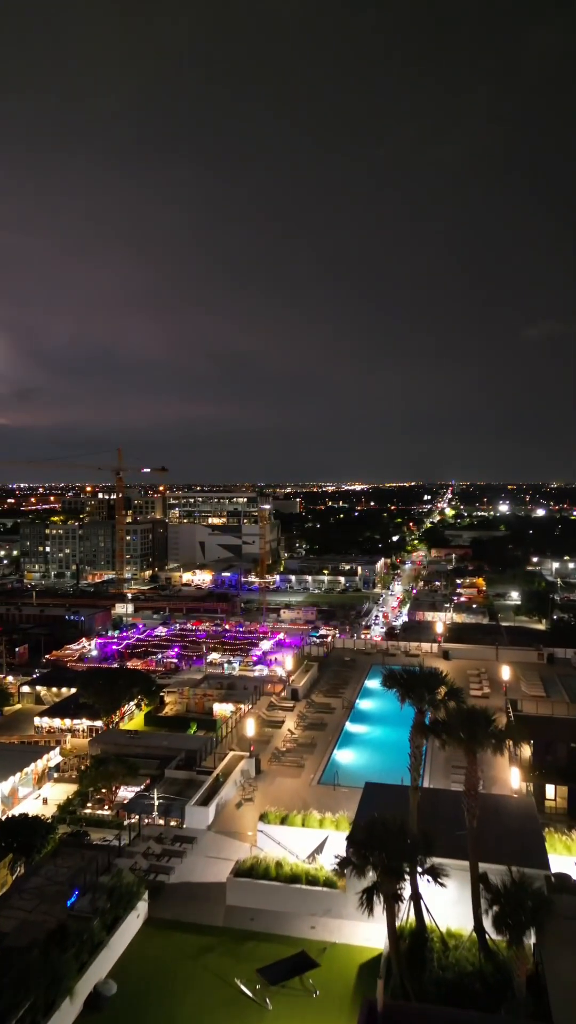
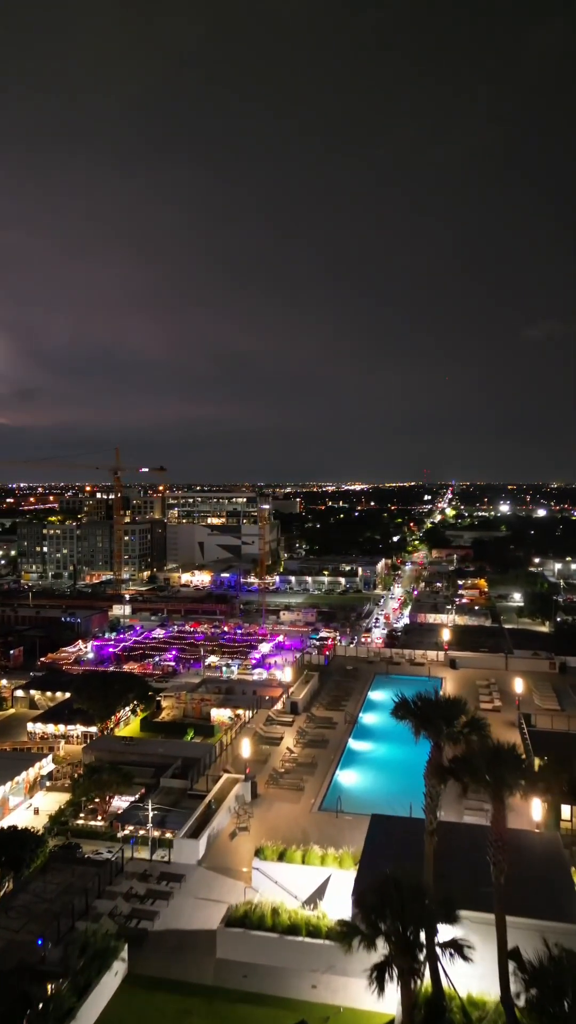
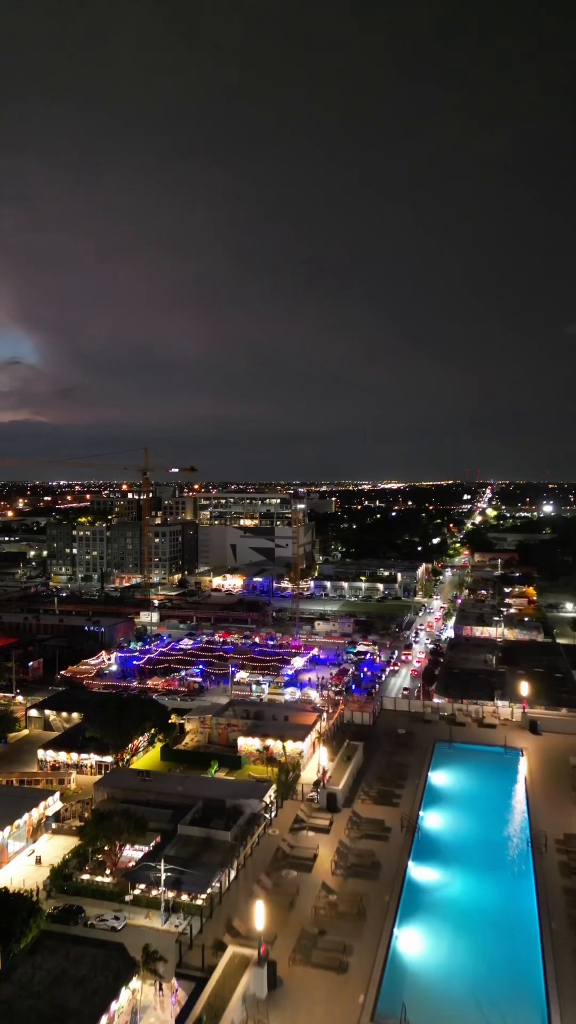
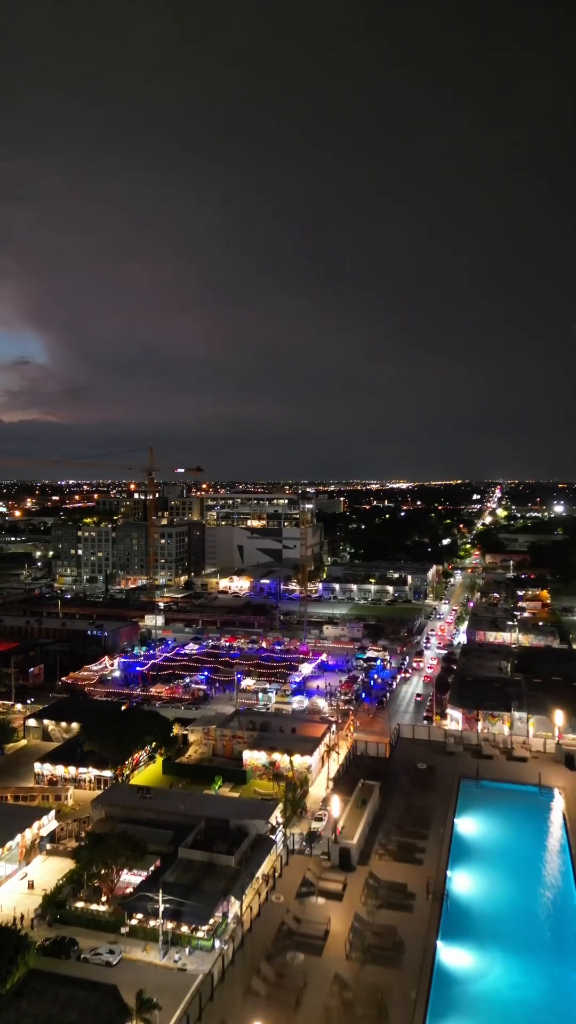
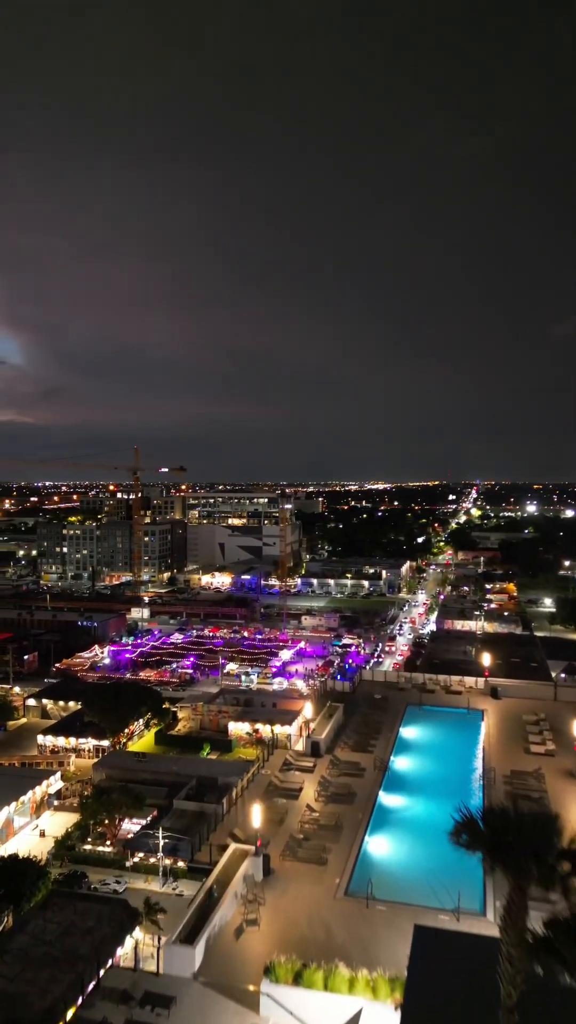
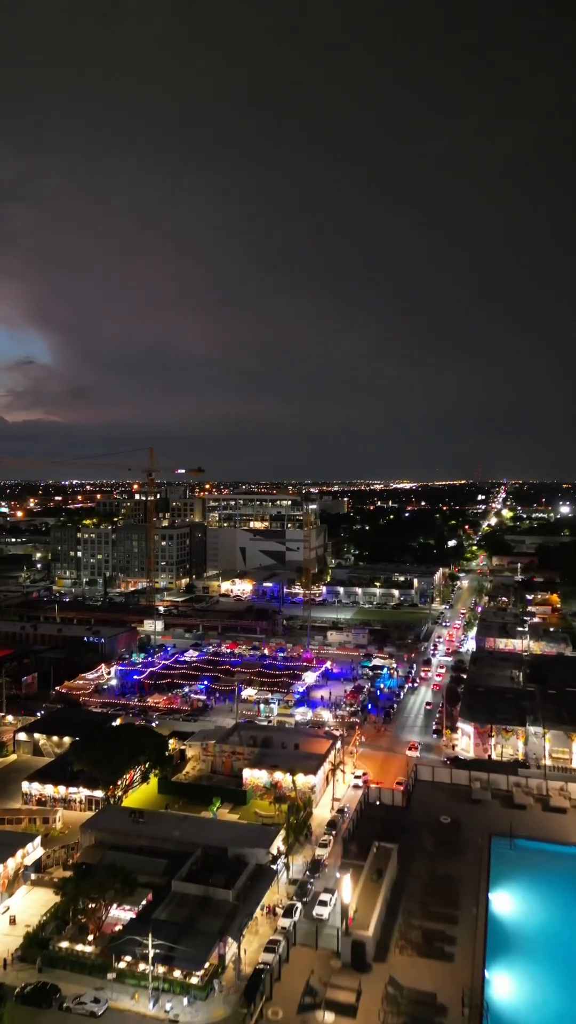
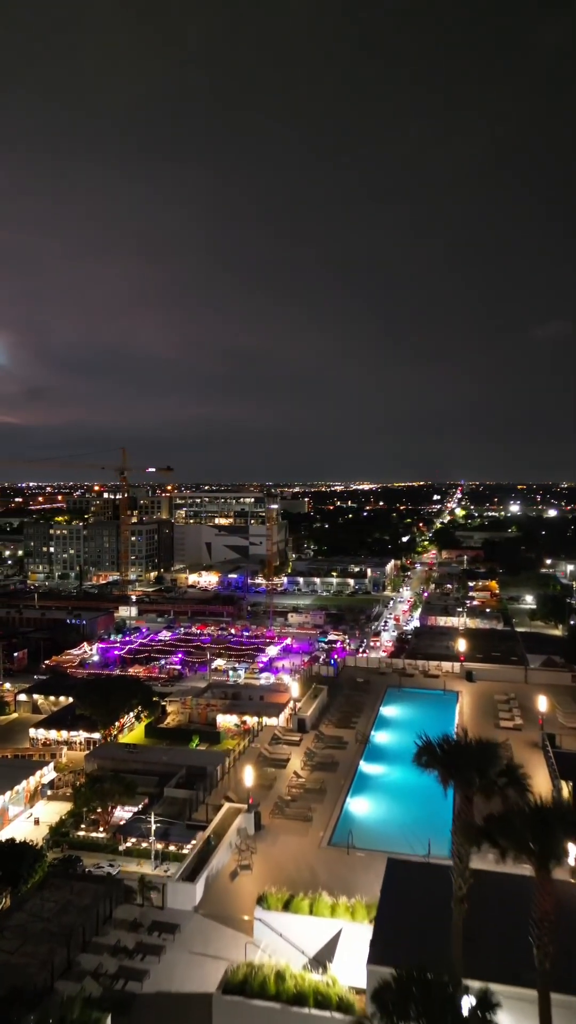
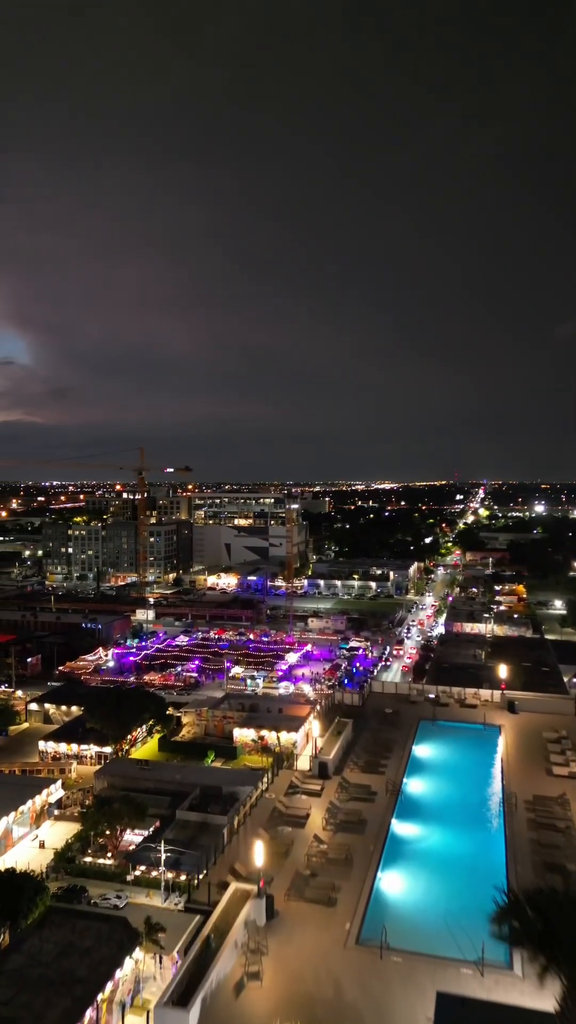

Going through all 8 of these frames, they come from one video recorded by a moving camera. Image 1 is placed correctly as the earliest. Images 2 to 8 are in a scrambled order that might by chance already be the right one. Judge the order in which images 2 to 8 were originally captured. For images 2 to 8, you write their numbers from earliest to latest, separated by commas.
2, 7, 5, 8, 3, 4, 6
